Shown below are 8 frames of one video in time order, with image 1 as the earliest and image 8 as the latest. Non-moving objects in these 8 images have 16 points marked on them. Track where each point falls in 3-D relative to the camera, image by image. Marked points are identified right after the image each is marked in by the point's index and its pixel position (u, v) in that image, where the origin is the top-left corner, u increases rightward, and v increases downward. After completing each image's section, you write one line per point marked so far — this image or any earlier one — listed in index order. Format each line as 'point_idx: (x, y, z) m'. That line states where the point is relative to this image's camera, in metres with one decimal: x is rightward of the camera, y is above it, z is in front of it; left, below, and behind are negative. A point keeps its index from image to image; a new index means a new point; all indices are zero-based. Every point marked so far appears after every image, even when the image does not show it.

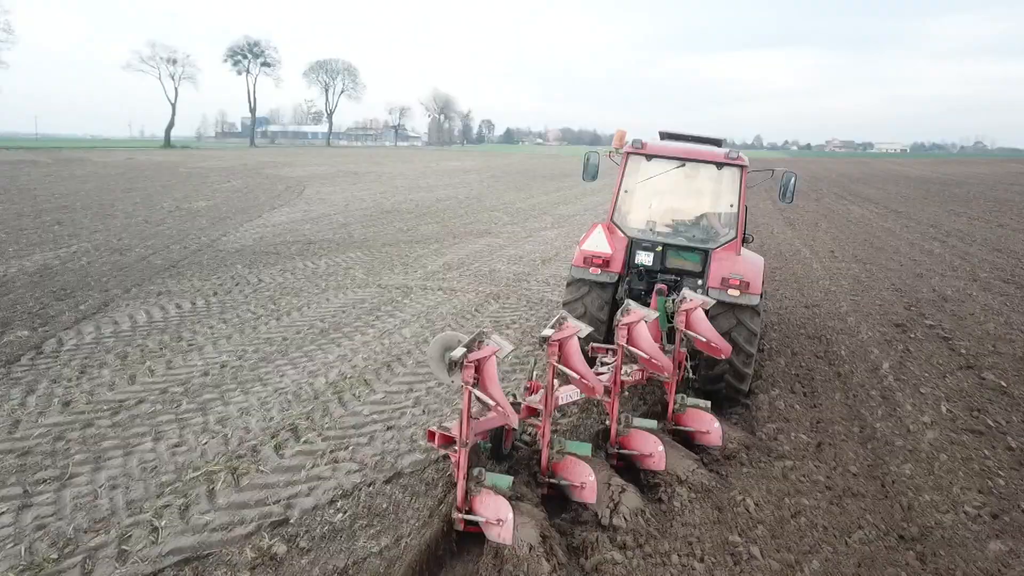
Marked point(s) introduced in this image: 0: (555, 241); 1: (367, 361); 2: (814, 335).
0: (+0.7, +0.7, +12.4) m
1: (-1.0, -0.5, +5.6) m
2: (+2.4, -0.4, +6.5) m
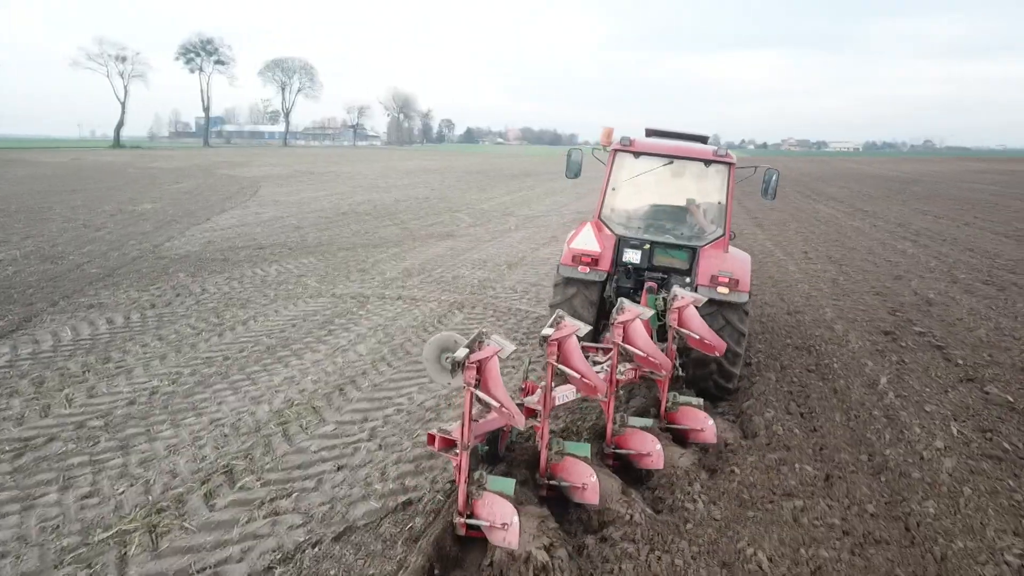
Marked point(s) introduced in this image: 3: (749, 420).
0: (+0.1, +0.6, +11.9) m
1: (-1.2, -0.6, +5.0) m
2: (+2.2, -0.4, +6.0) m
3: (+1.3, -0.7, +4.5) m
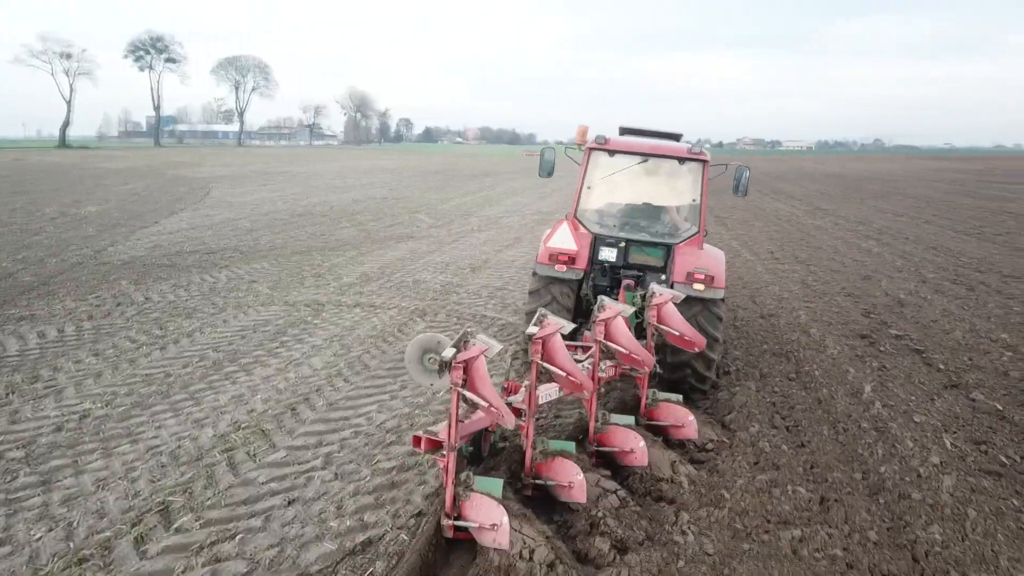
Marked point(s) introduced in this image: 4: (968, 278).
0: (-0.4, +0.6, +11.5) m
1: (-1.4, -0.7, +4.6) m
2: (+1.9, -0.5, +5.8) m
3: (+1.2, -0.8, +4.2) m
4: (+5.1, +0.1, +9.1) m
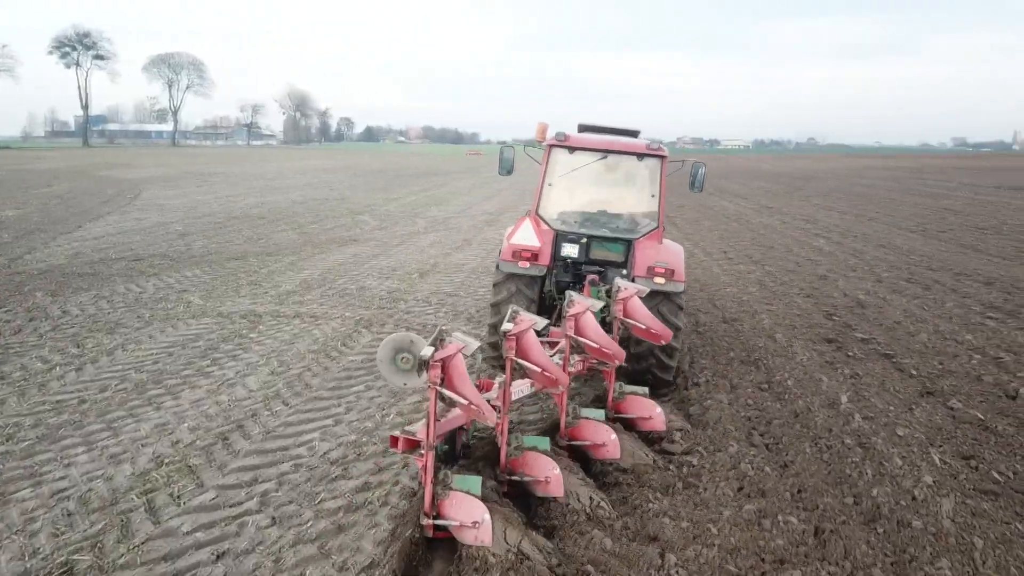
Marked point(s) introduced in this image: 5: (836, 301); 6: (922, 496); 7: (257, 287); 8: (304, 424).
0: (-1.1, +0.5, +11.1) m
1: (-1.6, -0.7, +4.1) m
2: (+1.6, -0.5, +5.5) m
3: (+1.0, -0.8, +3.9) m
4: (+4.6, +0.1, +9.0) m
5: (+3.1, -0.1, +7.7) m
6: (+1.7, -0.9, +3.4) m
7: (-2.6, 0.0, +8.1) m
8: (-1.1, -0.7, +4.3) m
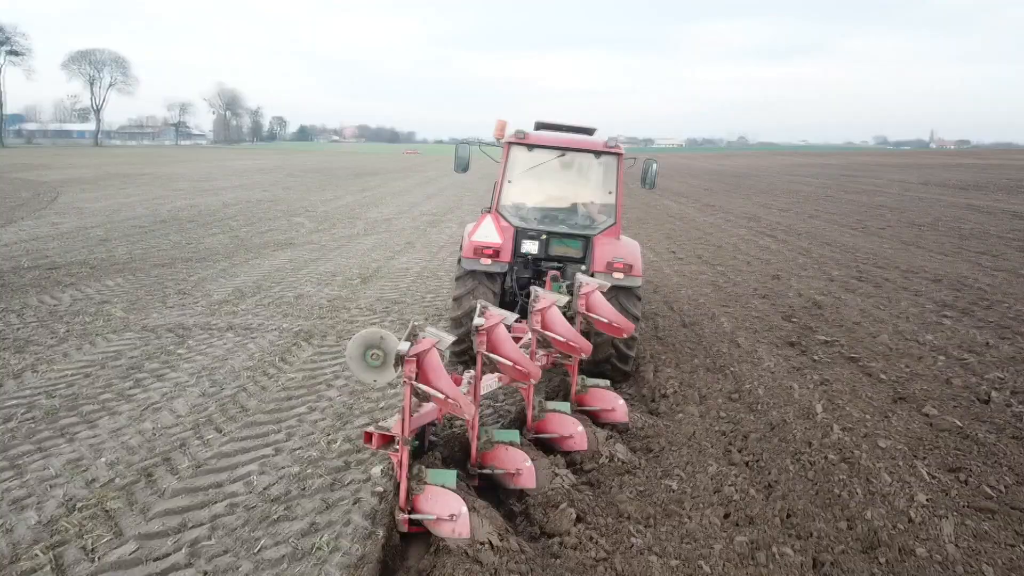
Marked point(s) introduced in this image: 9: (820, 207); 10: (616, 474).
0: (-1.9, +0.5, +10.6) m
1: (-1.8, -0.8, +3.6) m
2: (+1.3, -0.5, +5.3) m
3: (+0.8, -0.8, +3.6) m
4: (+4.0, +0.1, +9.0) m
5: (+2.6, -0.1, +7.5) m
6: (+1.6, -0.9, +3.2) m
7: (-3.0, -0.1, +7.5) m
8: (-1.3, -0.8, +3.8) m
9: (+6.8, +1.8, +17.9) m
10: (+0.5, -0.8, +3.6) m
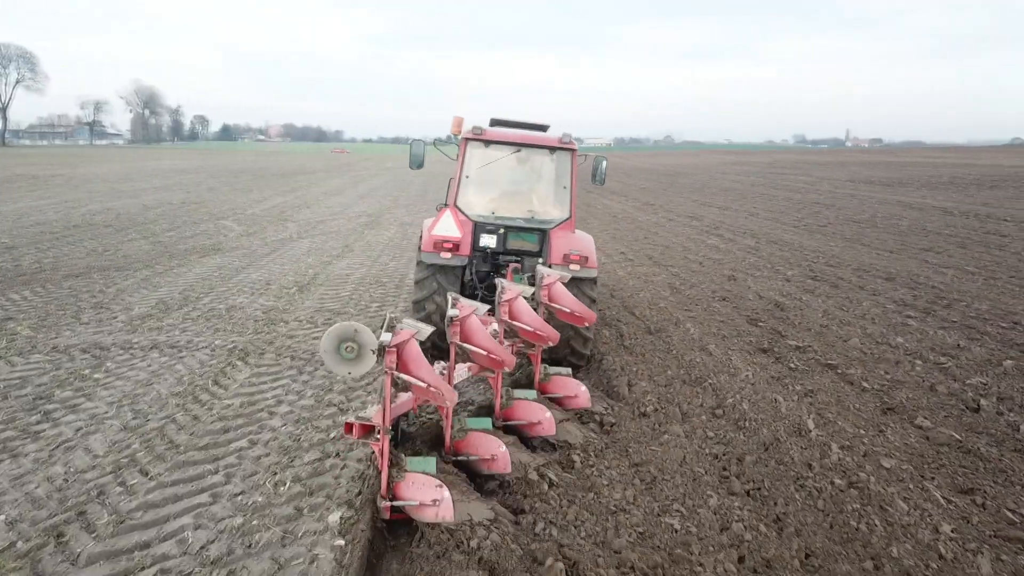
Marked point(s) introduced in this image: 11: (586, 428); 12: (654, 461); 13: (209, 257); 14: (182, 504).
0: (-2.5, +0.4, +10.0) m
1: (-1.9, -0.9, +3.0) m
2: (+1.1, -0.6, +4.9) m
3: (+0.7, -0.9, +3.2) m
4: (+3.4, +0.2, +8.9) m
5: (+2.2, -0.1, +7.3) m
6: (+1.5, -0.9, +2.8) m
7: (-3.4, -0.2, +6.8) m
8: (-1.4, -0.9, +3.3) m
9: (+5.5, +1.8, +17.9) m
10: (+0.4, -0.9, +3.2) m
11: (+0.4, -0.7, +4.2) m
12: (+0.6, -0.8, +3.7) m
13: (-3.7, +0.4, +10.0) m
14: (-1.3, -0.9, +3.2) m
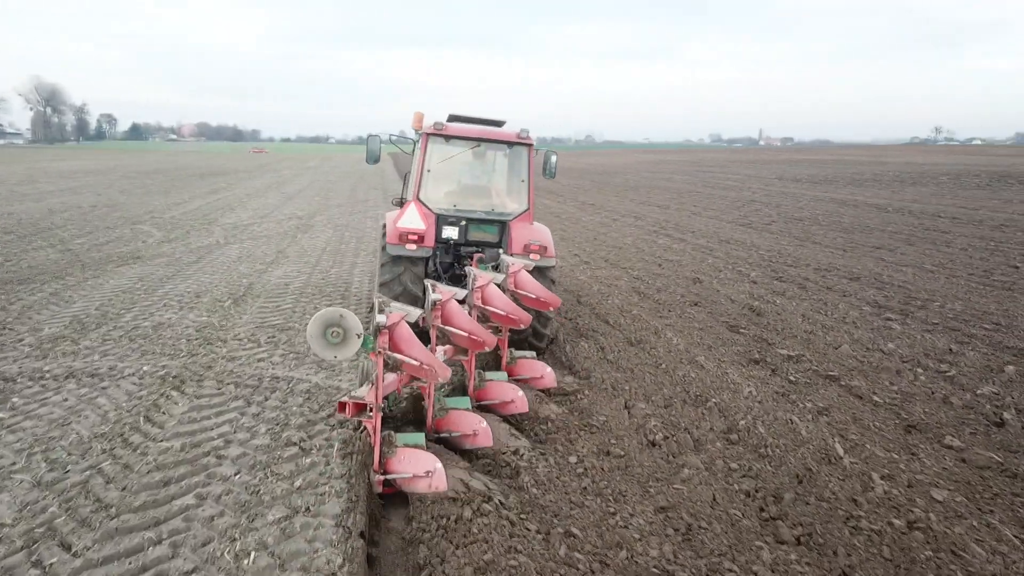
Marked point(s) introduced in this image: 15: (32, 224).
0: (-3.1, +0.3, +9.2) m
1: (-1.8, -1.0, +2.3) m
2: (+1.0, -0.6, +4.5) m
3: (+0.8, -0.9, +2.7) m
4: (+3.0, +0.1, +8.6) m
5: (+1.8, -0.2, +6.9) m
6: (+1.6, -1.0, +2.4) m
7: (-3.7, -0.3, +5.9) m
8: (-1.3, -1.0, +2.6) m
9: (+4.1, +1.9, +17.8) m
10: (+0.5, -0.9, +2.7) m
11: (+0.4, -0.8, +3.7) m
12: (+0.7, -0.9, +3.2) m
13: (-4.3, +0.2, +9.0) m
14: (-1.3, -1.0, +2.6) m
15: (-7.5, +1.0, +12.6) m
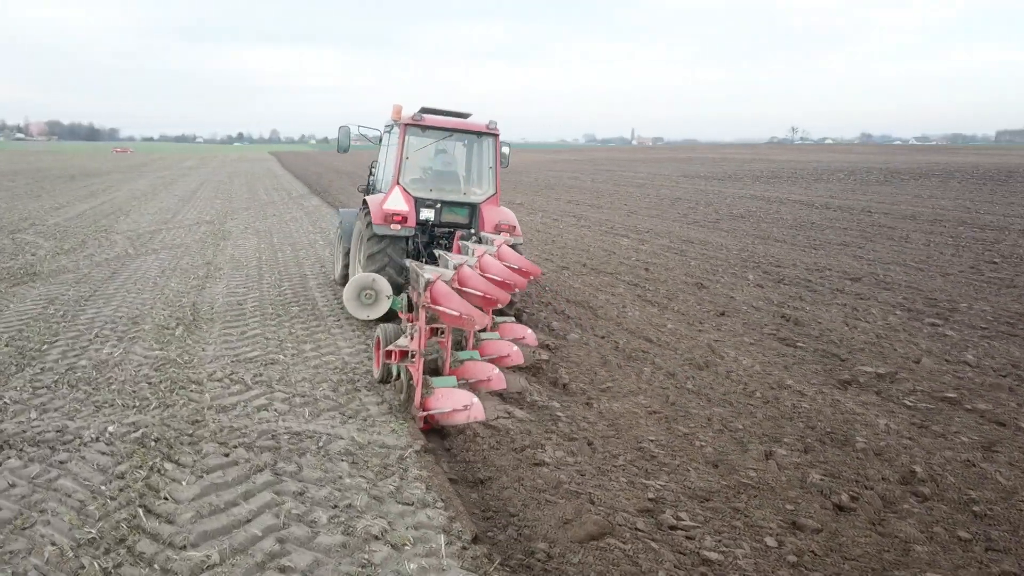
0: (-3.3, +0.1, +7.8) m
1: (-1.0, -1.2, +1.2) m
2: (+1.4, -0.7, +3.7) m
3: (+1.5, -1.0, +2.0) m
4: (+2.8, +0.1, +8.1) m
5: (+1.9, -0.2, +6.2) m
6: (+2.4, -1.0, +1.8) m
7: (-3.4, -0.5, +4.5) m
8: (-0.5, -1.1, +1.5) m
9: (+2.5, +1.9, +17.4) m
10: (+1.2, -1.0, +1.9) m
11: (+0.9, -0.9, +2.8) m
12: (+1.3, -0.9, +2.4) m
13: (-4.5, 0.0, +7.5) m
14: (-0.5, -1.1, +1.5) m
15: (-8.1, +0.7, +10.5) m
